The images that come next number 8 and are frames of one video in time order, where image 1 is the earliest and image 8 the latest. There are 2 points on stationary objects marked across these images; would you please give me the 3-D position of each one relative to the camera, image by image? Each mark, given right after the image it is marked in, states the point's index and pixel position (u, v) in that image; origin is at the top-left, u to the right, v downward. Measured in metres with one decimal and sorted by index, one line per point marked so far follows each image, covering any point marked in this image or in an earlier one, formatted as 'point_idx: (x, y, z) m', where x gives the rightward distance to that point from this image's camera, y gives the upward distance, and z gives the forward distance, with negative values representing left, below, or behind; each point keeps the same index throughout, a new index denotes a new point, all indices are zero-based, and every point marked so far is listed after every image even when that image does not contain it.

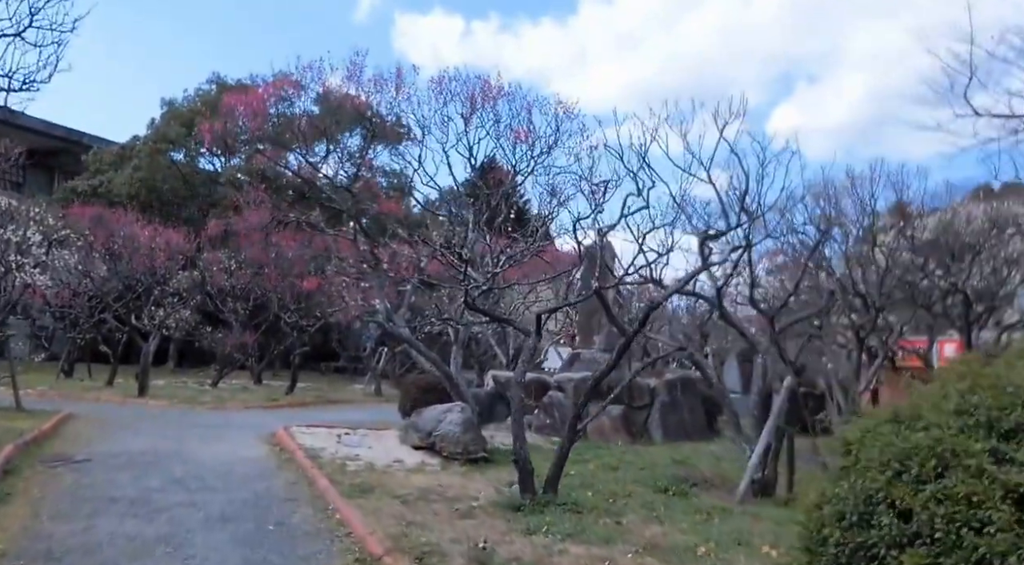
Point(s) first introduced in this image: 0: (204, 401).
0: (-6.8, -2.7, +17.7) m
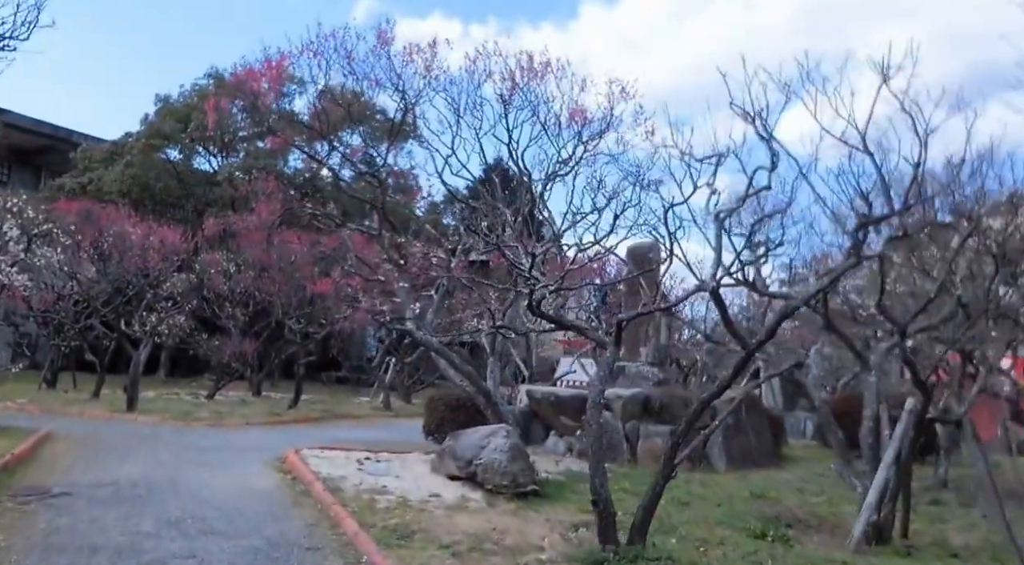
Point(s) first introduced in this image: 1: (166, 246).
0: (-6.2, -2.7, +16.1) m
1: (-8.5, +1.0, +19.6) m
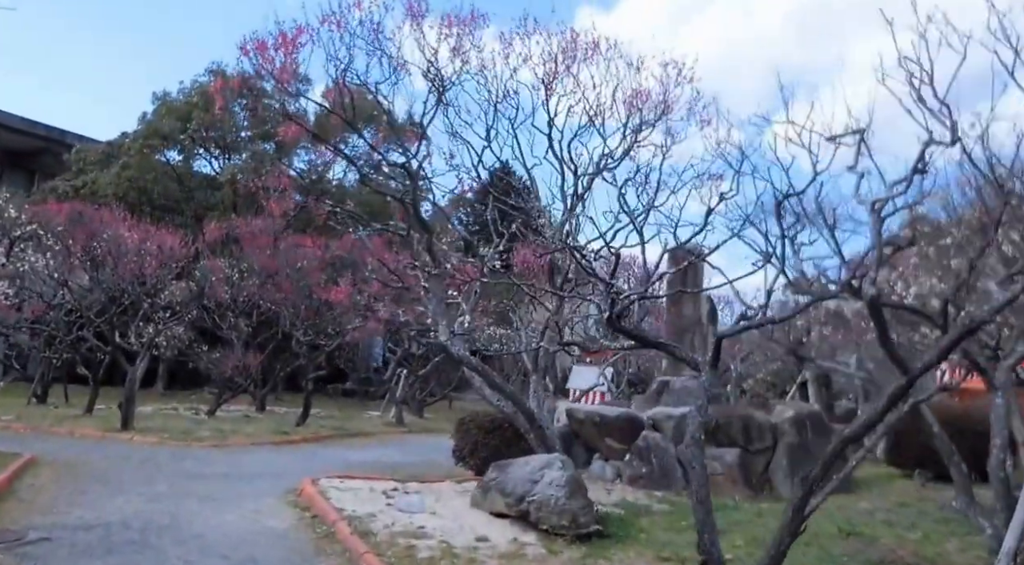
0: (-5.7, -2.9, +14.8) m
1: (-8.0, +0.8, +18.3) m
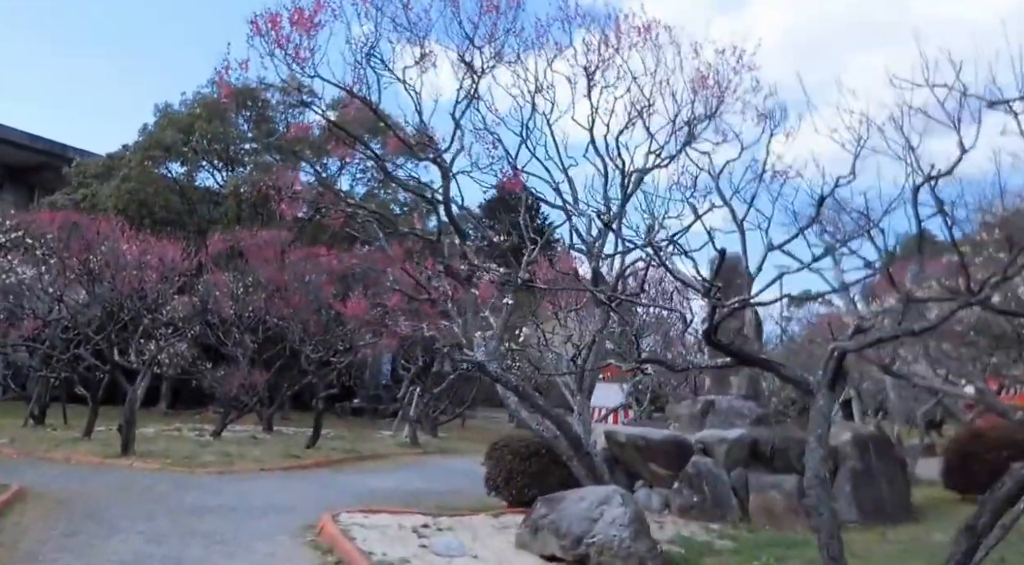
0: (-5.2, -3.1, +13.8) m
1: (-7.5, +0.5, +17.4) m
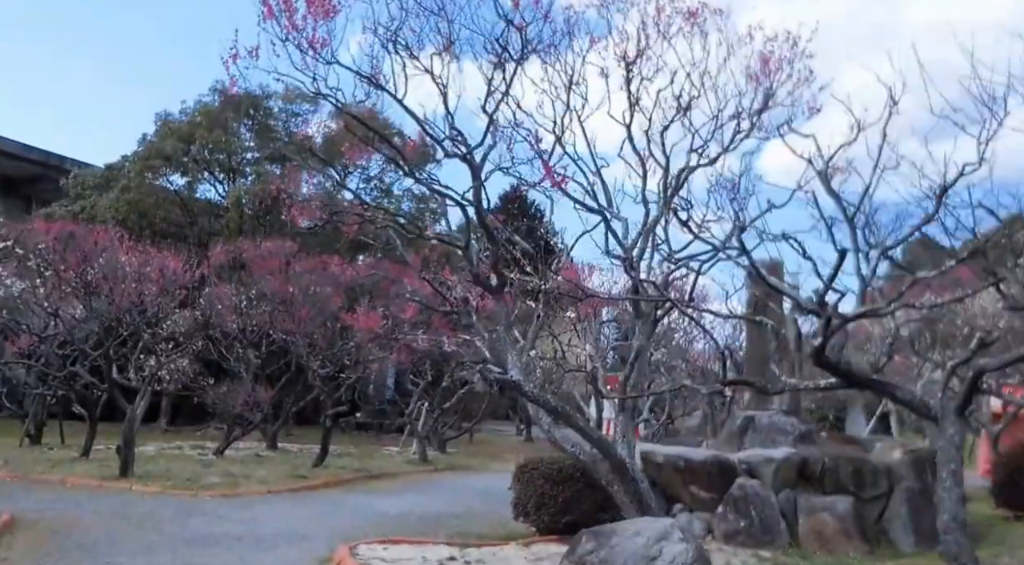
0: (-4.9, -3.3, +13.1) m
1: (-7.2, +0.2, +16.7) m
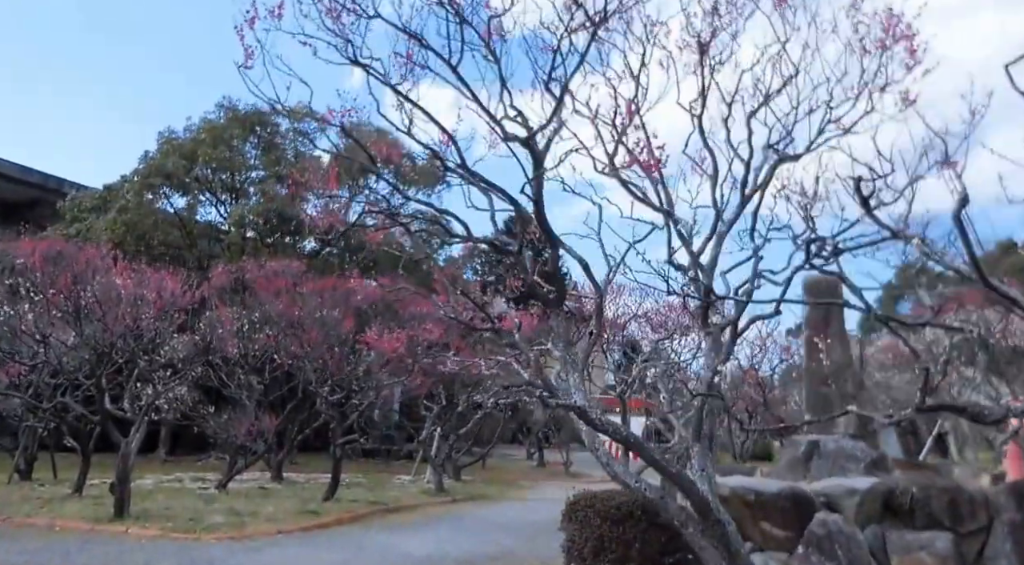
0: (-4.4, -3.6, +12.0) m
1: (-6.8, -0.2, +15.7) m
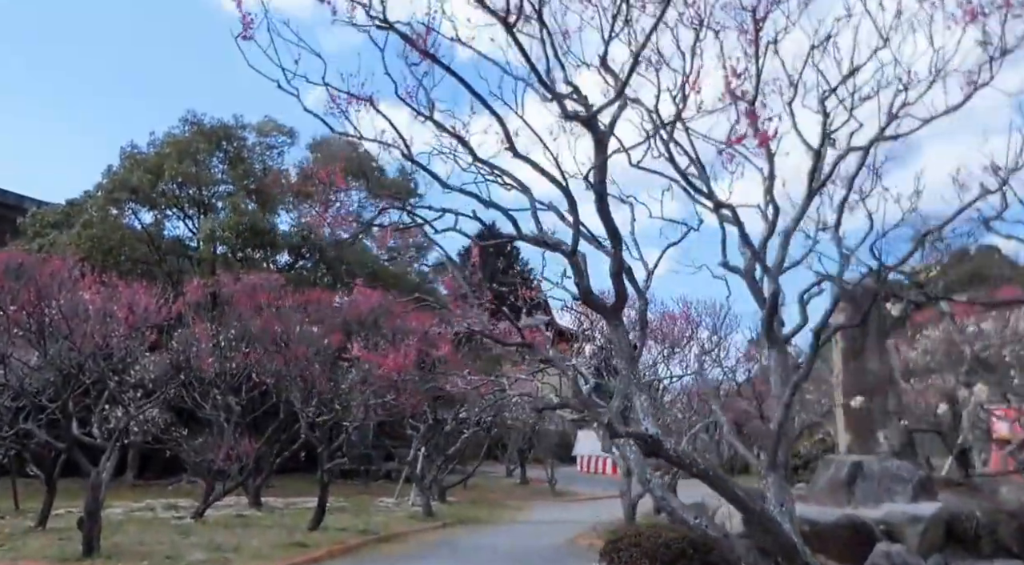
0: (-4.3, -3.8, +10.9) m
1: (-6.9, -0.5, +14.6) m
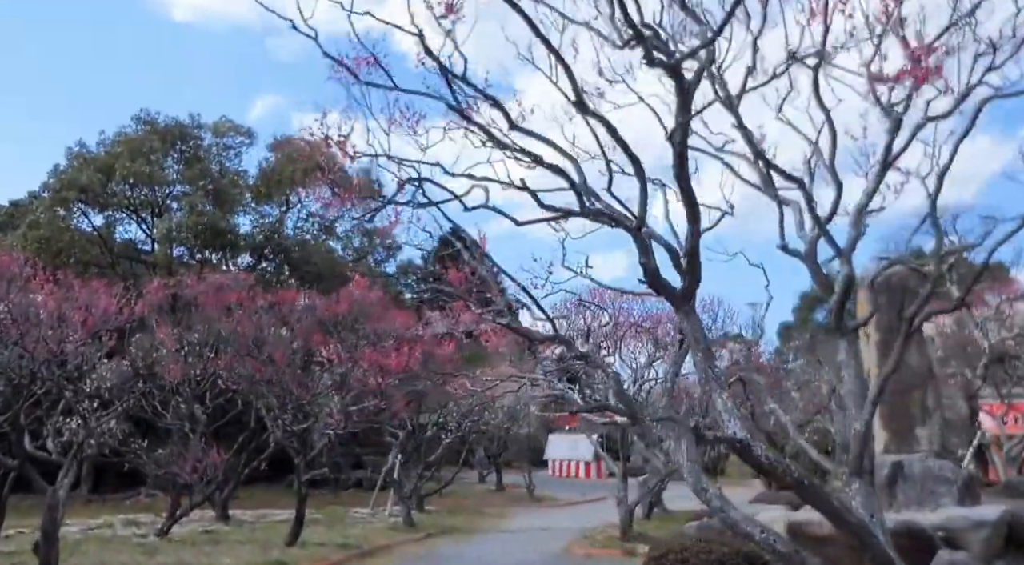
0: (-4.3, -3.8, +9.9) m
1: (-7.0, -0.5, +13.4) m
